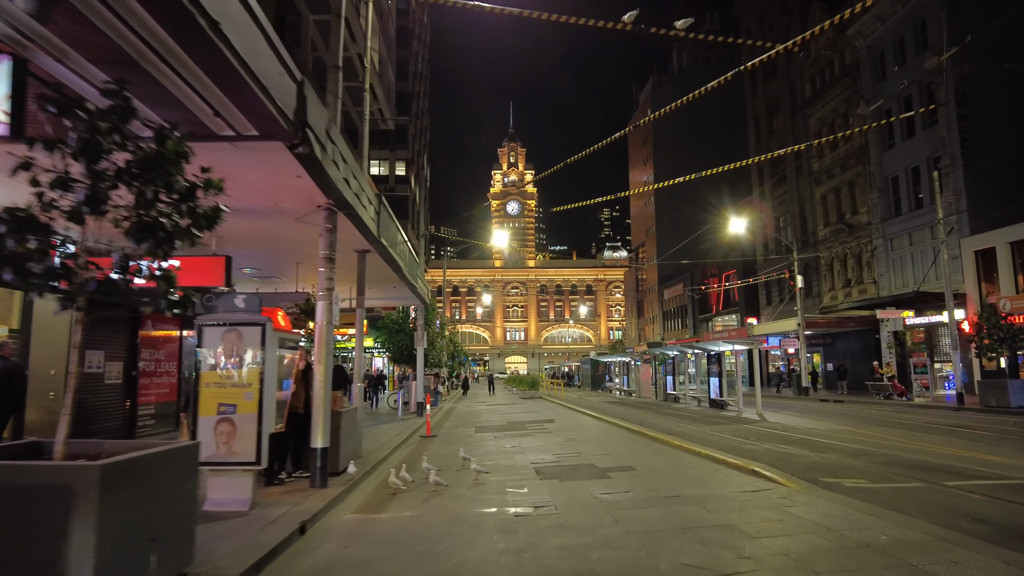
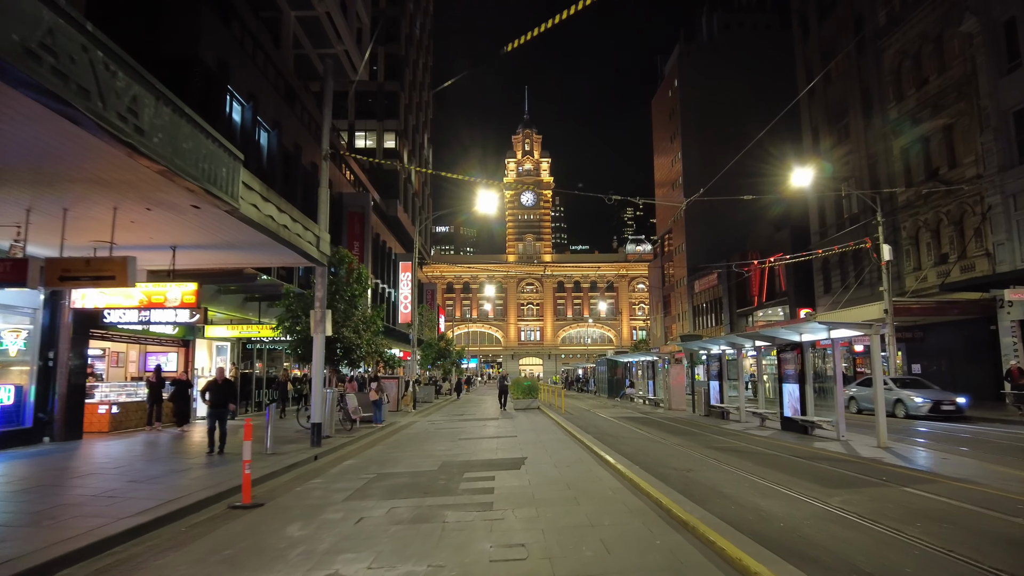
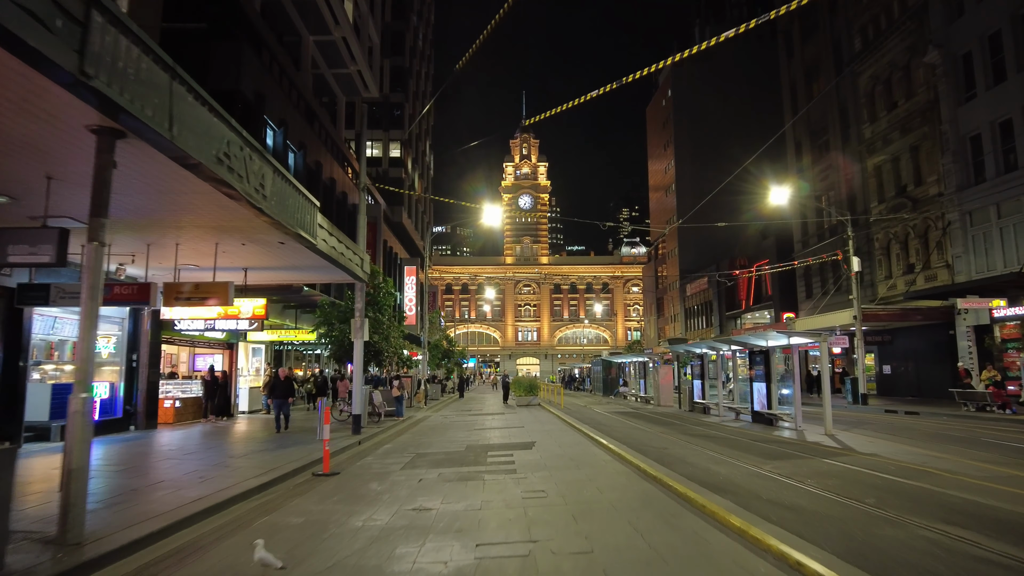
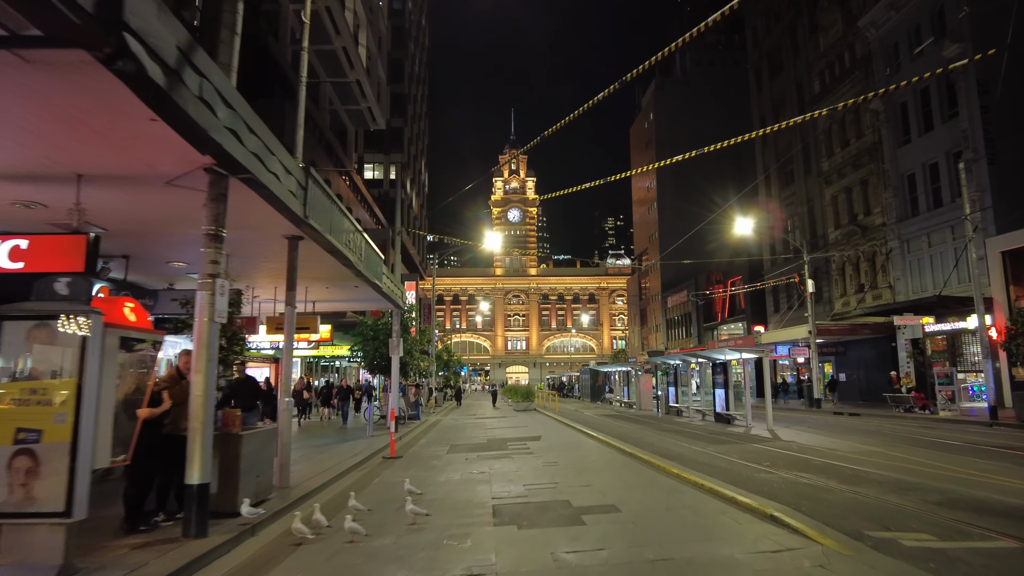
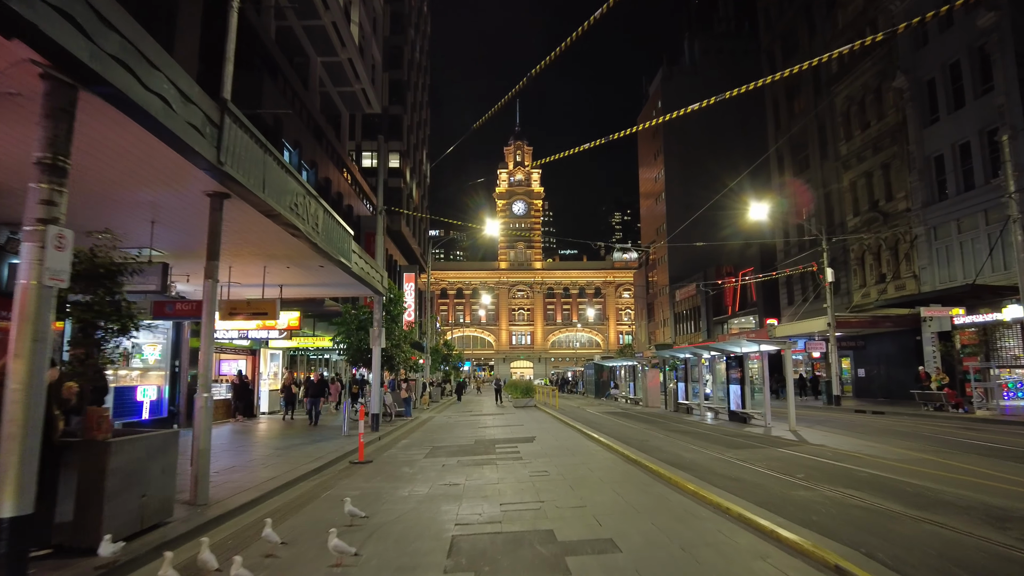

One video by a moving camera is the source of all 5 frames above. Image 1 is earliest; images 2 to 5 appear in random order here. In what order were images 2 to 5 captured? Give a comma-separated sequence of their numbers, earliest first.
4, 5, 3, 2
